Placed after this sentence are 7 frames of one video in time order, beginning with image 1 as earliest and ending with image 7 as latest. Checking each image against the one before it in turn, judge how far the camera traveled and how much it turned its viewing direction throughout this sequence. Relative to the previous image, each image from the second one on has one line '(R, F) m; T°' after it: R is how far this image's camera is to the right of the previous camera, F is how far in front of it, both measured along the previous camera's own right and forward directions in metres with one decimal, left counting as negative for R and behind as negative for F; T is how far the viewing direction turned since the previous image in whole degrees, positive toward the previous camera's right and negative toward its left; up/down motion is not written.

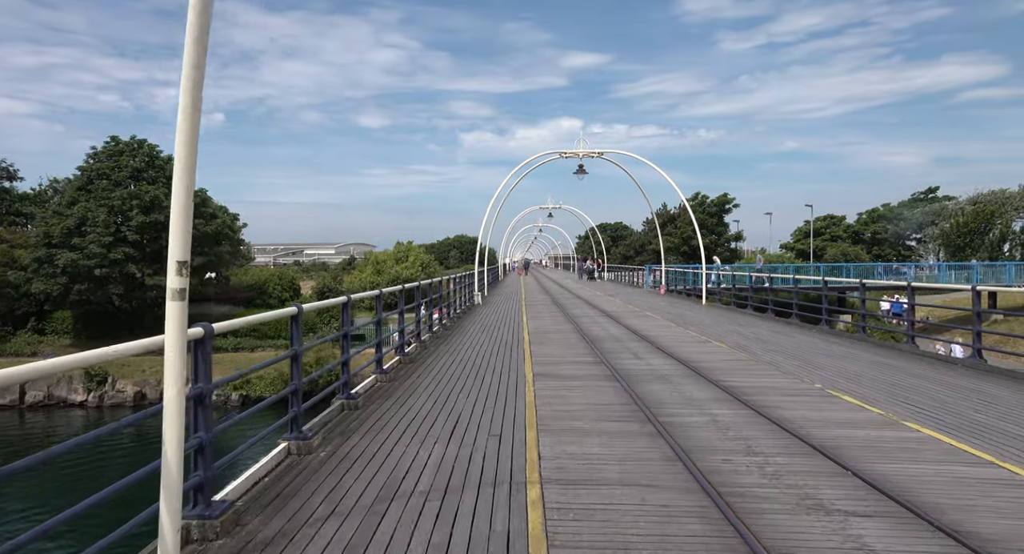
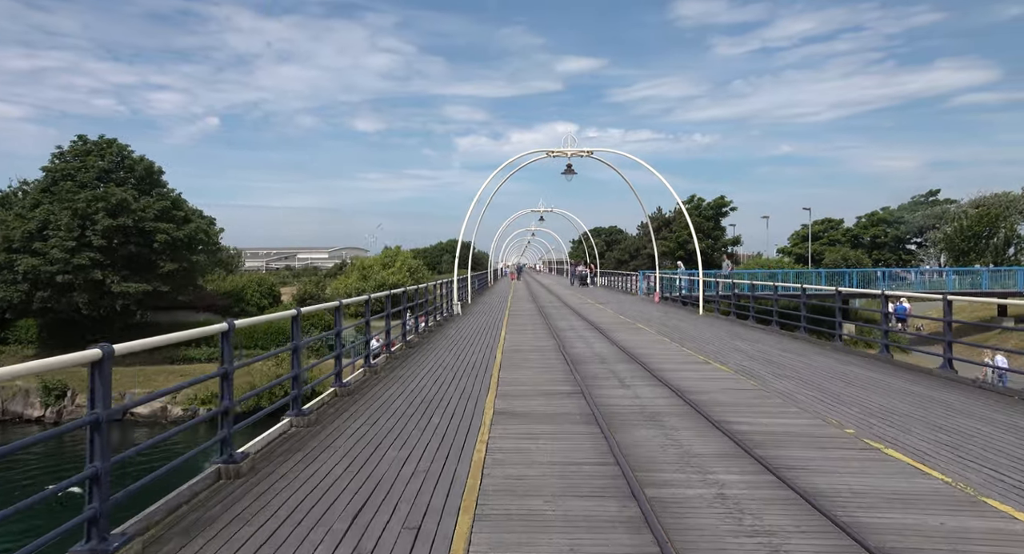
(+0.5, +1.6) m; 0°
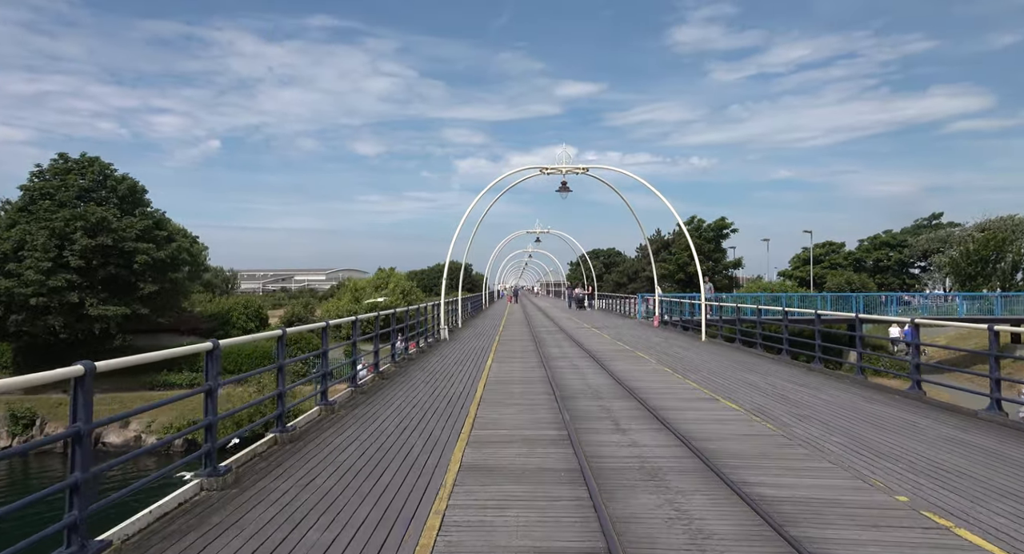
(+0.3, +1.2) m; 0°
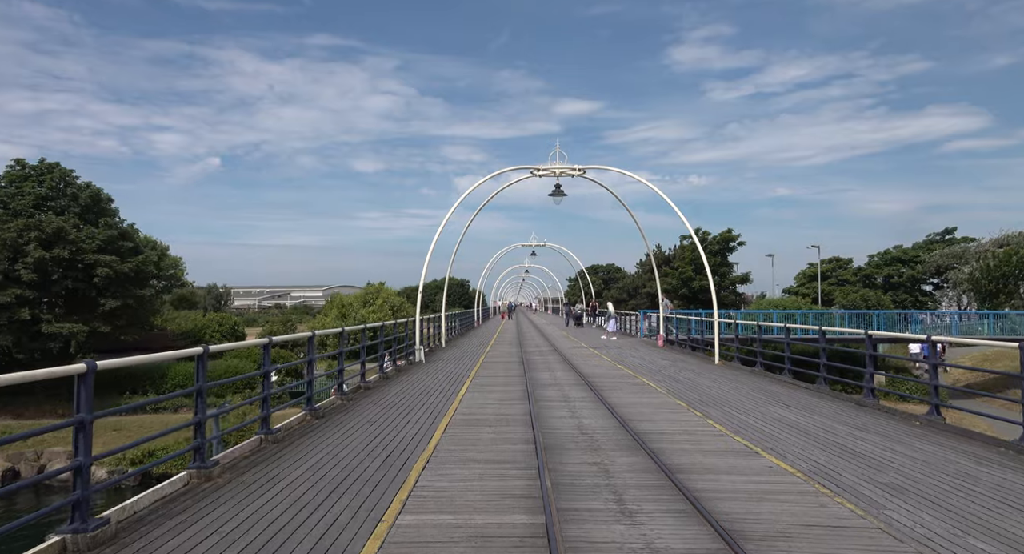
(+0.4, +2.4) m; 0°
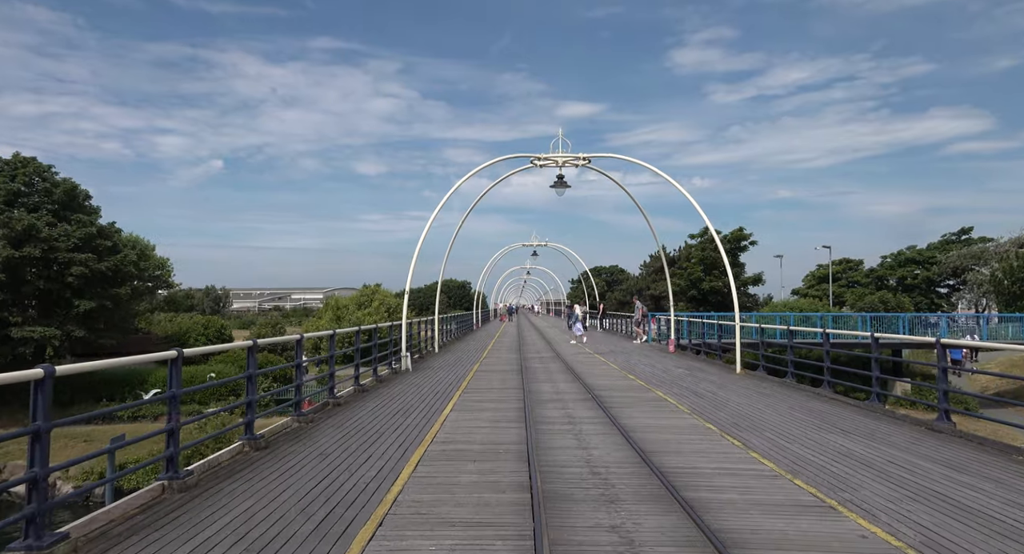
(+0.1, +1.7) m; 0°
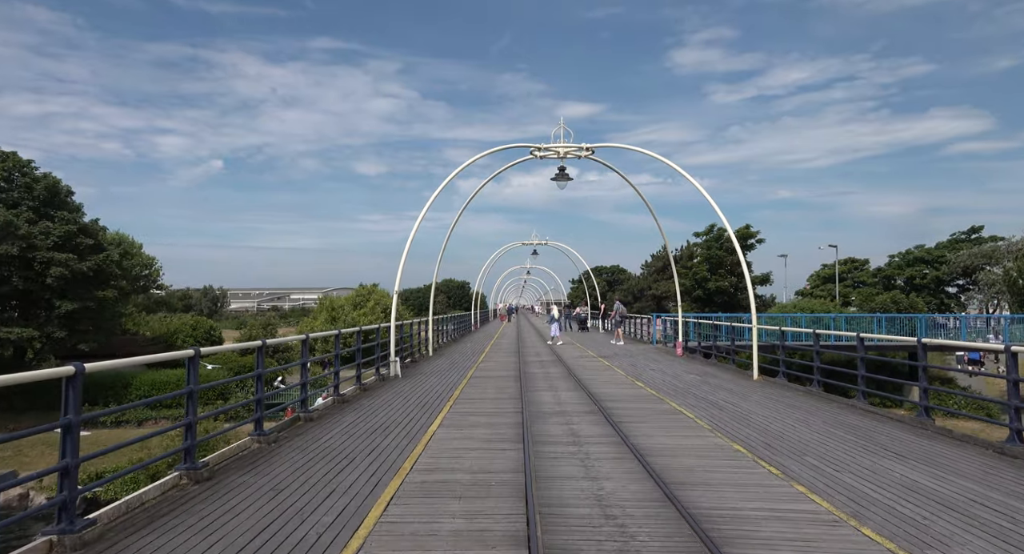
(+0.1, +1.1) m; 0°
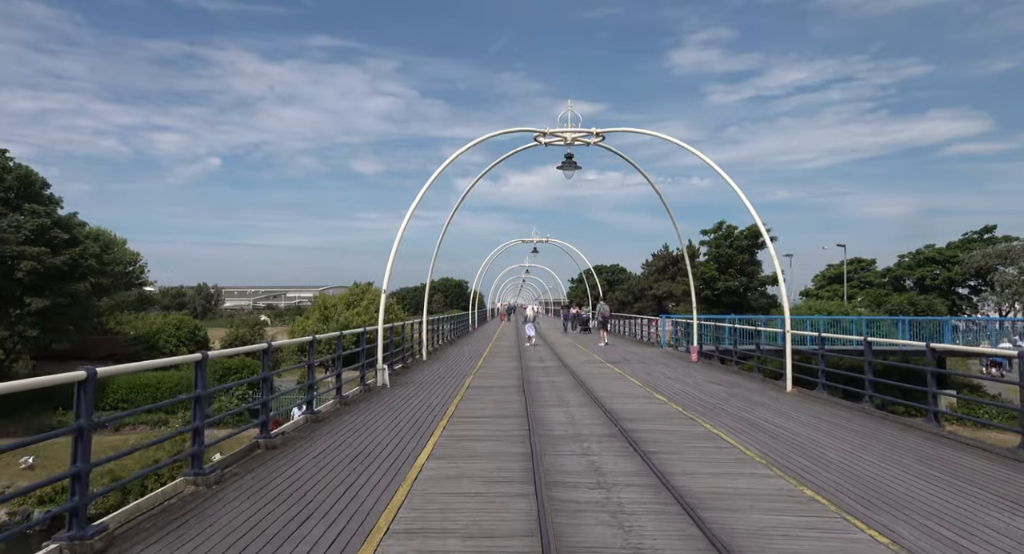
(-0.1, +1.5) m; 0°
